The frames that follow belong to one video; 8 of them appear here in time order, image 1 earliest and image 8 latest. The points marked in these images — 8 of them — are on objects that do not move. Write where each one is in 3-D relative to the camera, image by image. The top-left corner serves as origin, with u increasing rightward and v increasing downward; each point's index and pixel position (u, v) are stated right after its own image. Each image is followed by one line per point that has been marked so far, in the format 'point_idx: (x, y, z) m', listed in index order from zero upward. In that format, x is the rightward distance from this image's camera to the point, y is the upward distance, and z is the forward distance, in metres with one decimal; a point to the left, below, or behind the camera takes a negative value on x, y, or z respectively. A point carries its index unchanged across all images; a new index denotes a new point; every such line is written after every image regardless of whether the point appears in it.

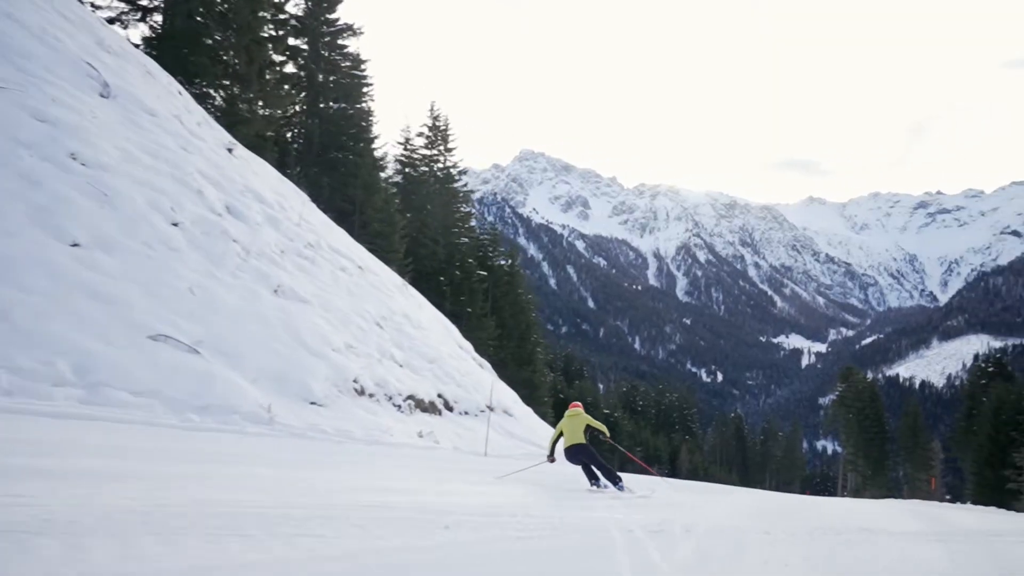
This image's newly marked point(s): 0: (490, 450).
0: (-0.6, -4.0, +17.8) m
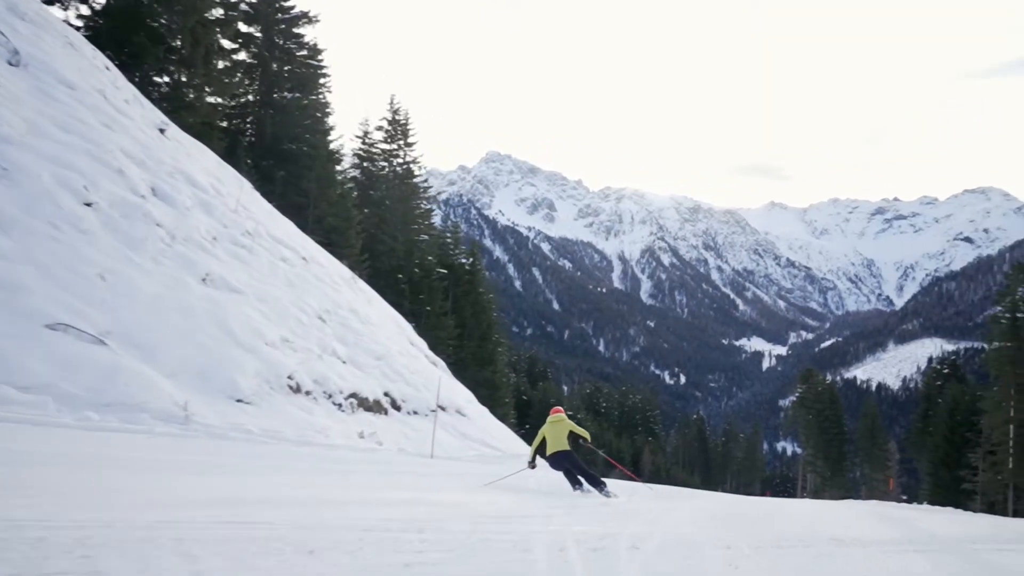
0: (-1.8, -3.8, +16.7) m
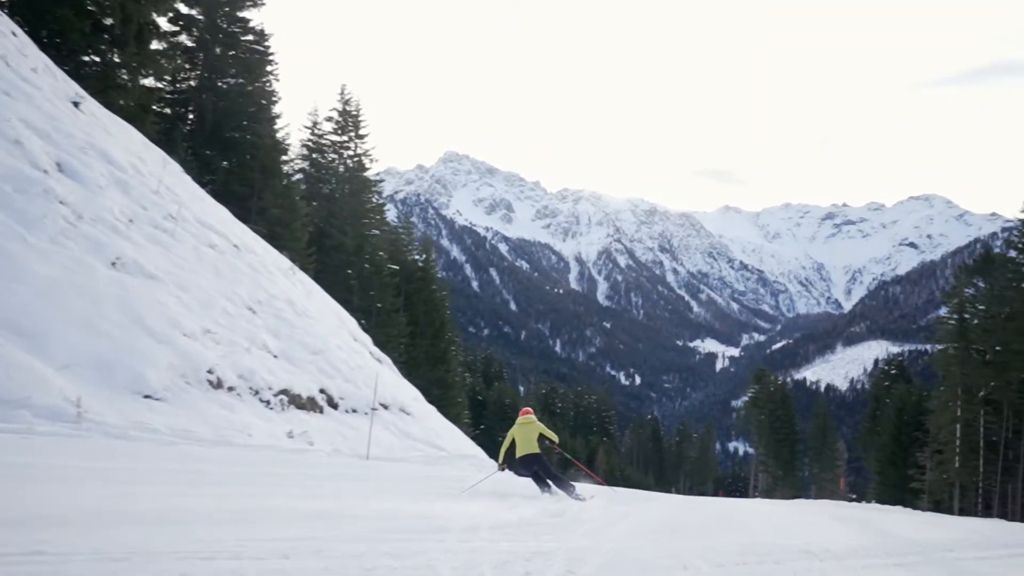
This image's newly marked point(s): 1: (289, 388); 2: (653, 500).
0: (-3.0, -3.5, +15.6) m
1: (-4.7, -2.0, +14.6) m
2: (+3.8, -5.6, +18.6) m
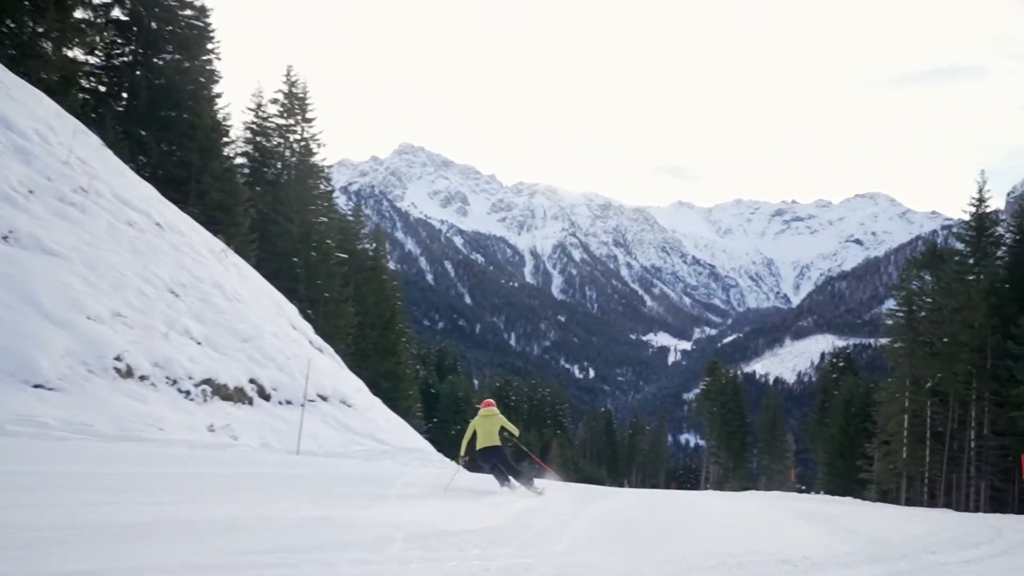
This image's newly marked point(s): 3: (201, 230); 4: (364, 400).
0: (-4.1, -3.2, +14.3) m
1: (-5.7, -1.7, +13.2) m
2: (+2.5, -5.3, +17.8) m
3: (-8.2, +1.5, +18.5) m
4: (-4.1, -3.1, +19.6) m
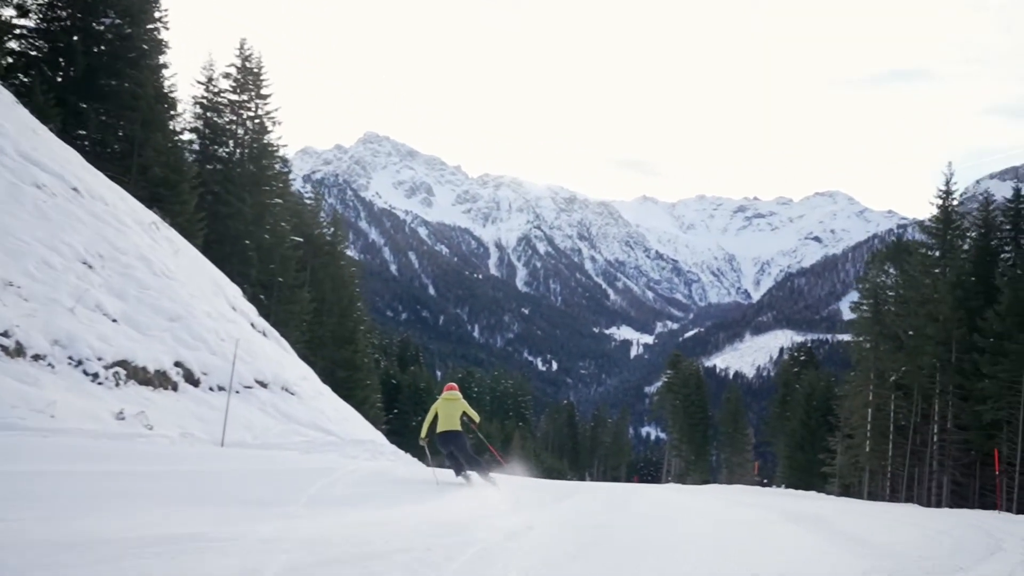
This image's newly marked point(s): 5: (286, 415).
0: (-4.9, -2.7, +12.8) m
1: (-6.4, -1.2, +11.6) m
2: (+1.5, -4.9, +16.6) m
3: (-9.1, +2.1, +16.7) m
4: (-5.2, -2.6, +18.0) m
5: (-5.0, -2.8, +15.4) m
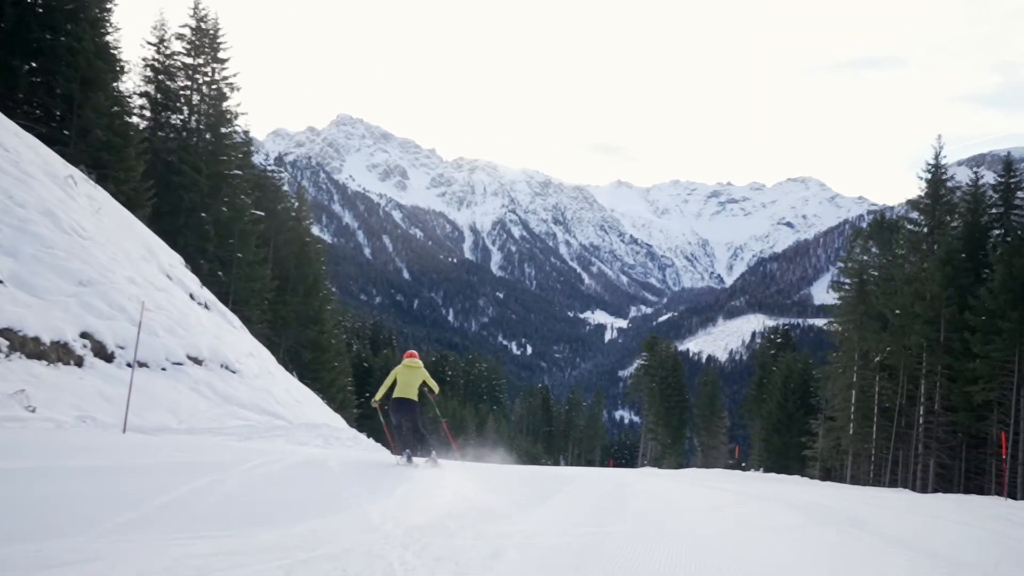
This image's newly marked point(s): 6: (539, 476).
0: (-5.3, -2.0, +10.8) m
1: (-6.8, -0.6, +9.6) m
2: (+0.9, -4.1, +14.9) m
3: (-9.7, +2.9, +14.5) m
4: (-5.8, -1.8, +16.0) m
5: (-5.5, -2.1, +13.4) m
6: (+0.6, -4.5, +16.8) m
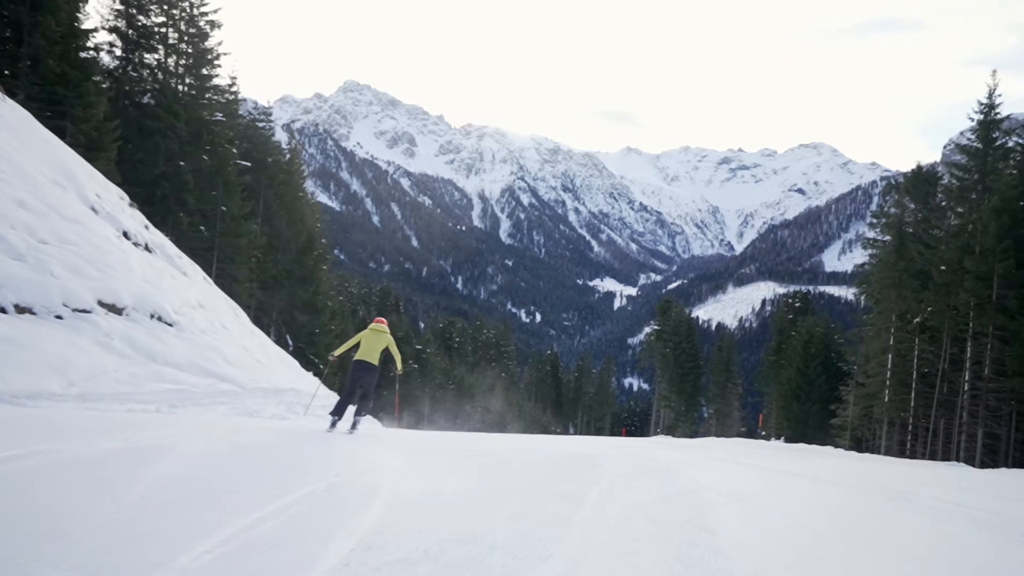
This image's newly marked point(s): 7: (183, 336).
0: (-5.3, -1.1, +8.0) m
1: (-6.8, +0.3, +6.7) m
2: (+1.0, -3.0, +12.1) m
3: (-9.6, +4.0, +11.5) m
4: (-5.8, -0.6, +13.2) m
5: (-5.5, -1.0, +10.6) m
6: (+0.7, -3.2, +14.0) m
7: (-5.6, -0.8, +12.1) m
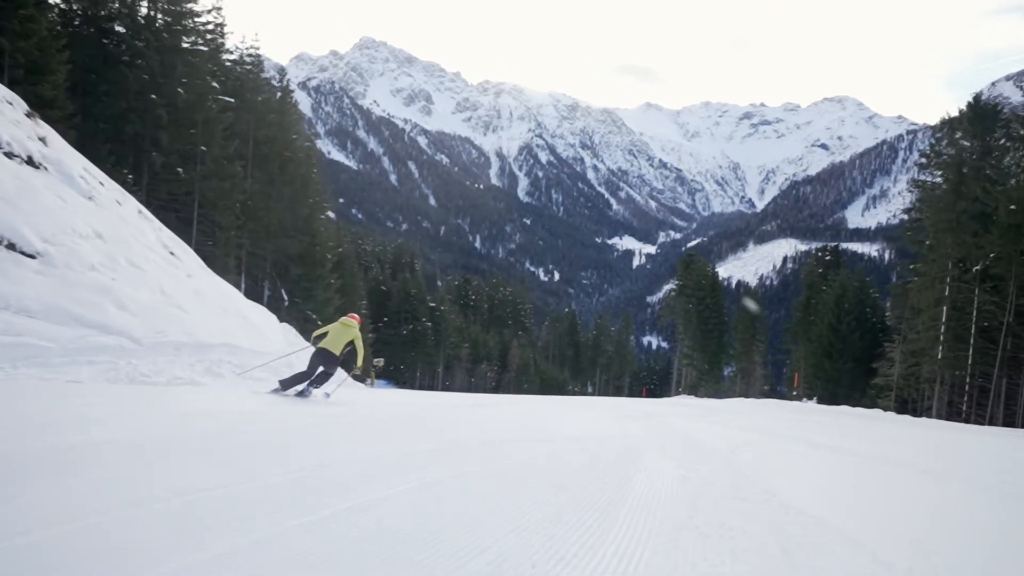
0: (-5.6, -0.3, +4.8) m
1: (-7.1, +1.0, +3.5) m
2: (+0.8, -1.9, +8.9) m
3: (-9.8, +4.9, +8.1) m
4: (-5.9, +0.5, +10.0) m
5: (-5.7, -0.1, +7.5) m
6: (+0.6, -2.1, +10.8) m
7: (-5.8, +0.2, +8.9) m
